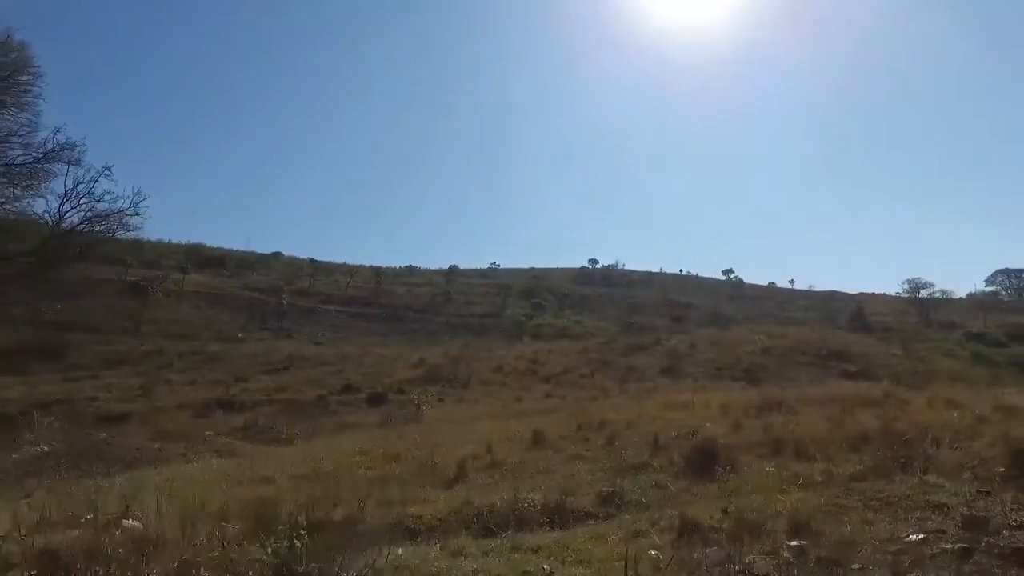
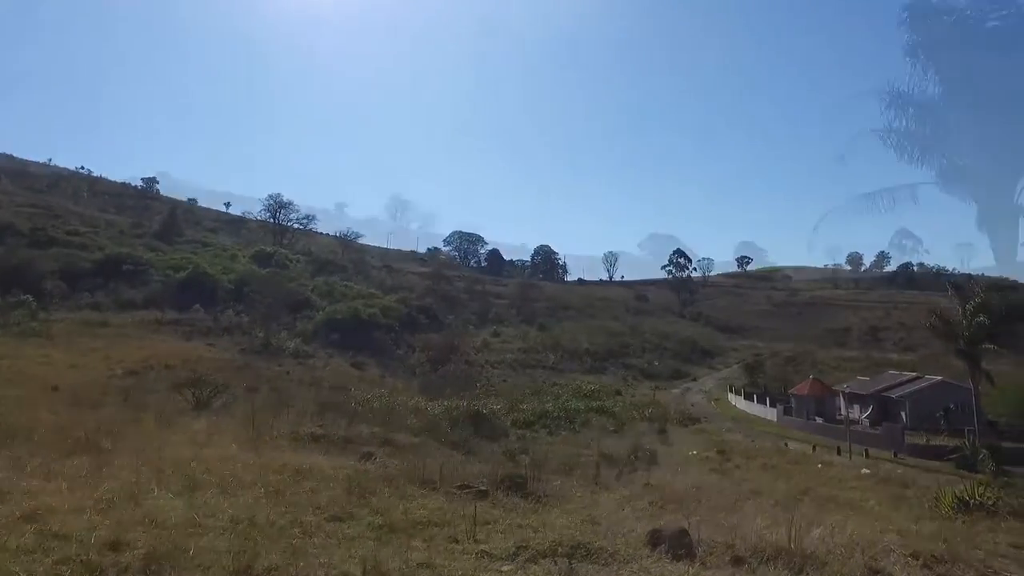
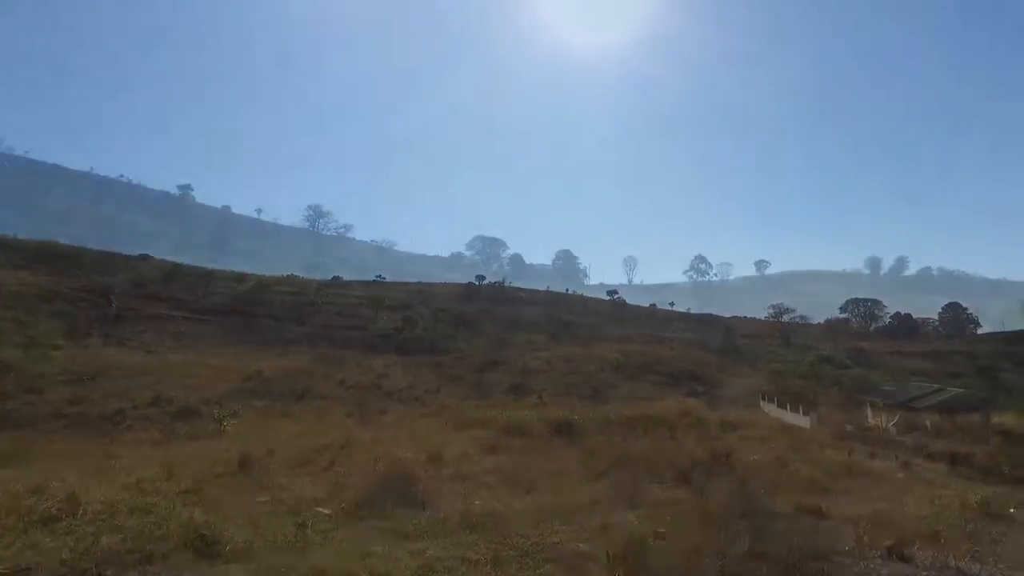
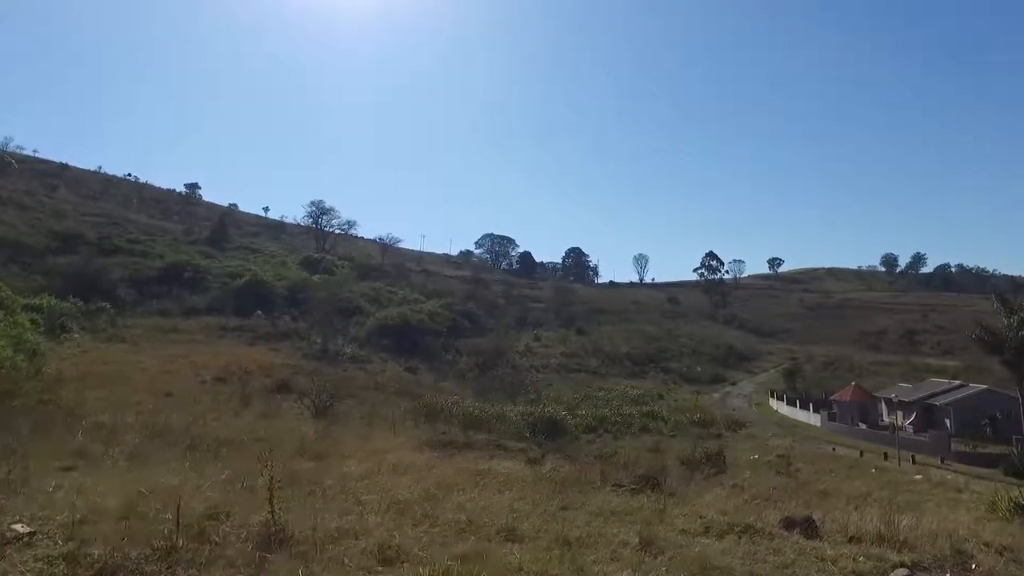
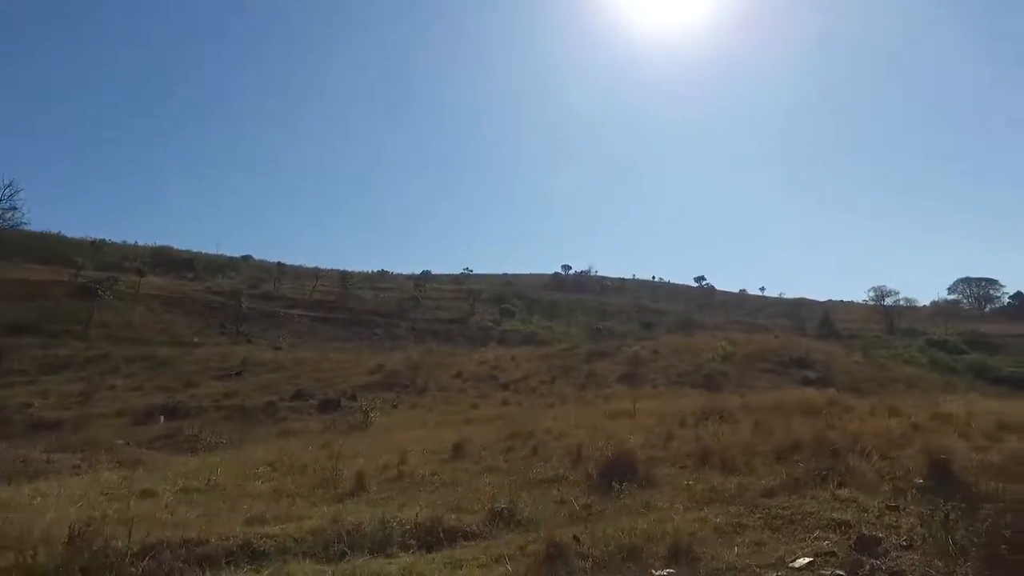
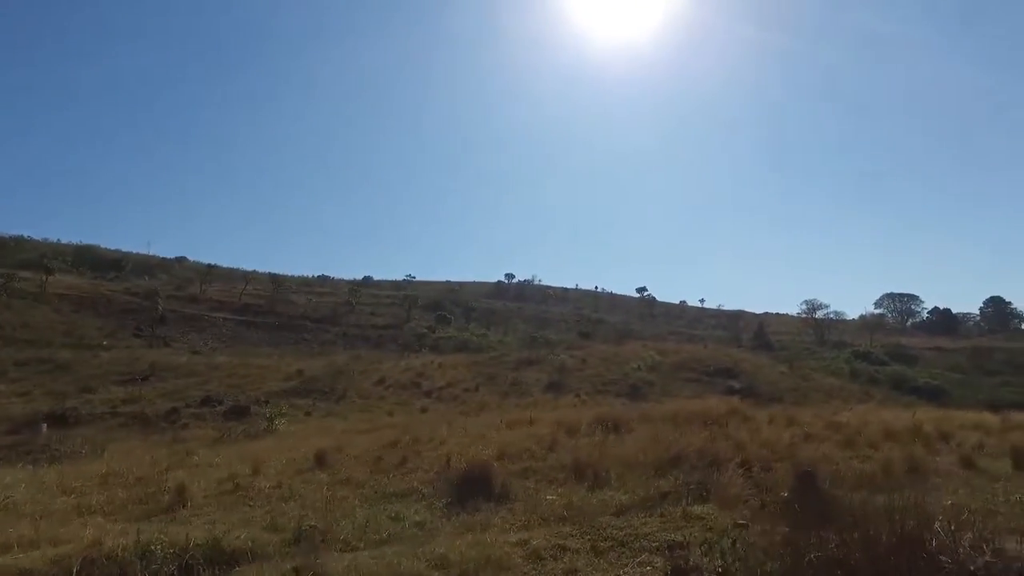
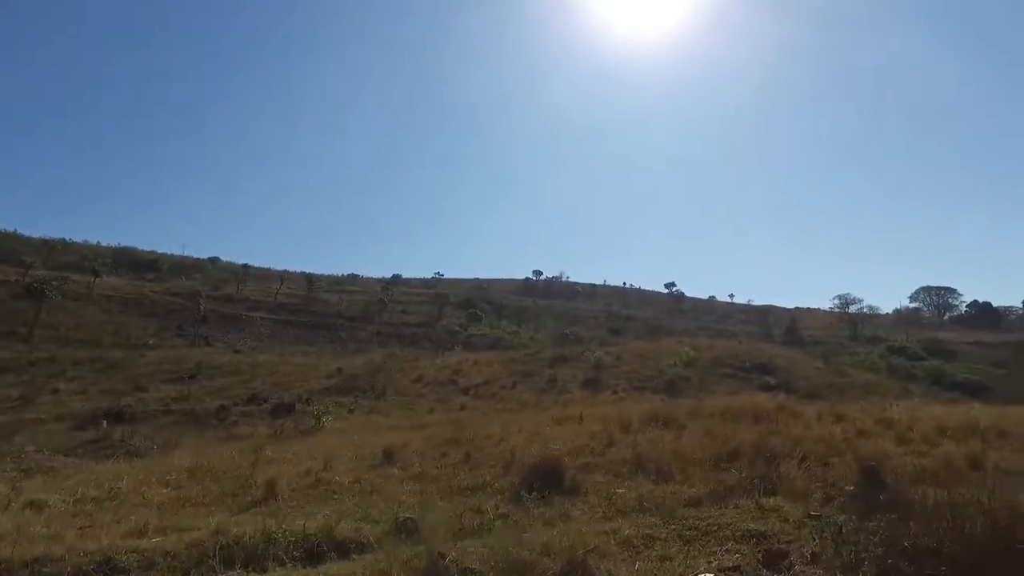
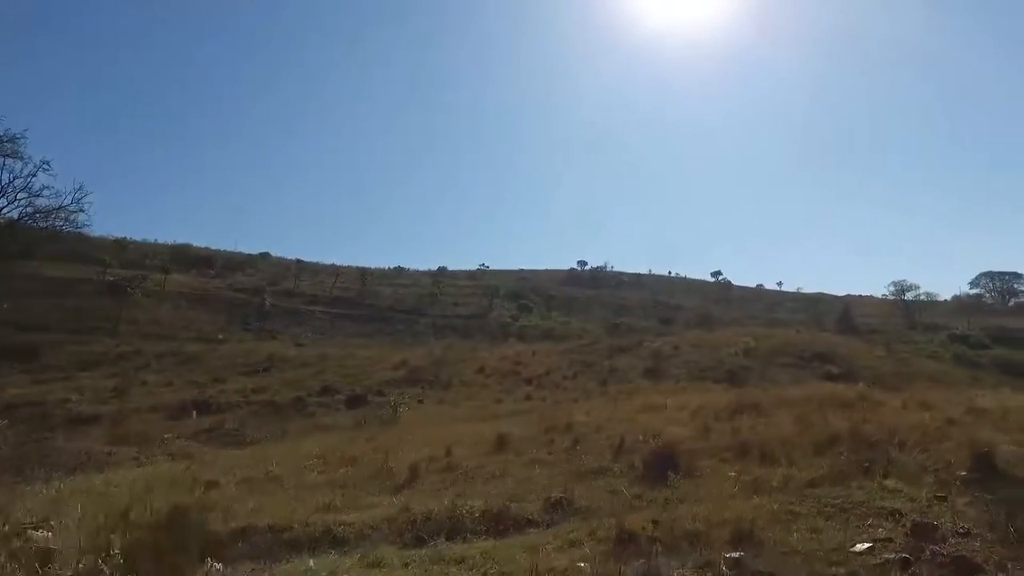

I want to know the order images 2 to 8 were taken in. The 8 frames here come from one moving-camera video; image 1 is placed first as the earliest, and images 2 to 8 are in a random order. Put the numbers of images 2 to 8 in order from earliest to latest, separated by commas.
8, 5, 7, 6, 3, 4, 2
